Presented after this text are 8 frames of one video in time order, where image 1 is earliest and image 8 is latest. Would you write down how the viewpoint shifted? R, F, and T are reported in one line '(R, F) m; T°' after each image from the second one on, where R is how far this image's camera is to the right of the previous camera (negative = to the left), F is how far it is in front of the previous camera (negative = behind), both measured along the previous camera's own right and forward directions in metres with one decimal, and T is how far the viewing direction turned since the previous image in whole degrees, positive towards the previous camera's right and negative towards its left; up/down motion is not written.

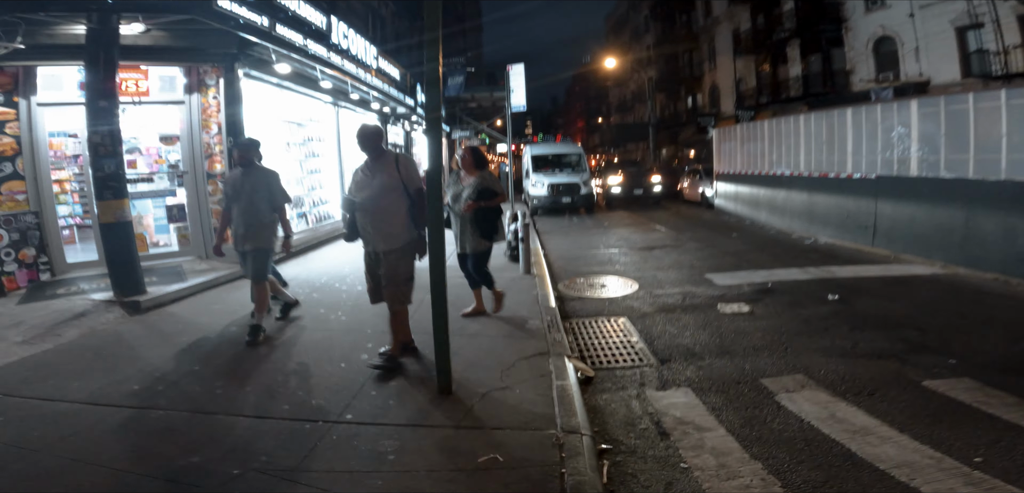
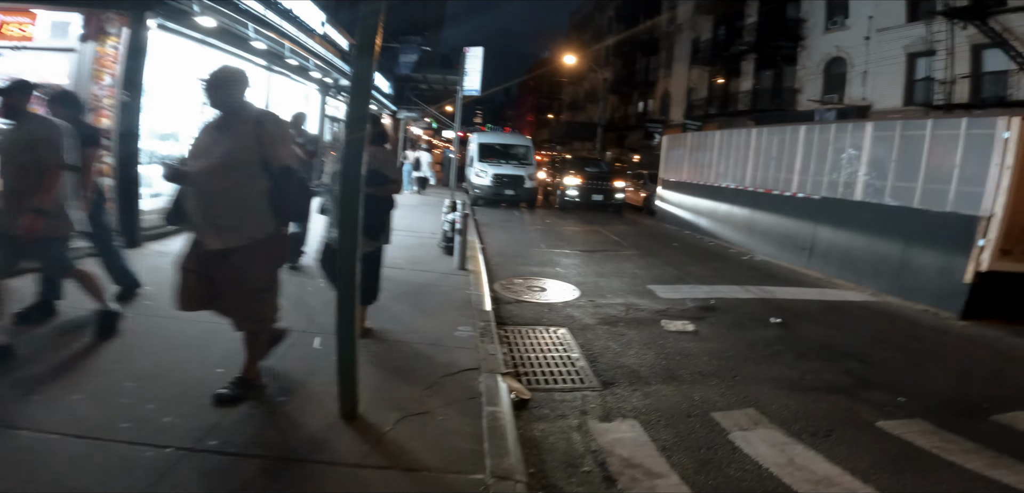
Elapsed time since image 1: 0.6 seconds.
(0.0, +0.8) m; +6°
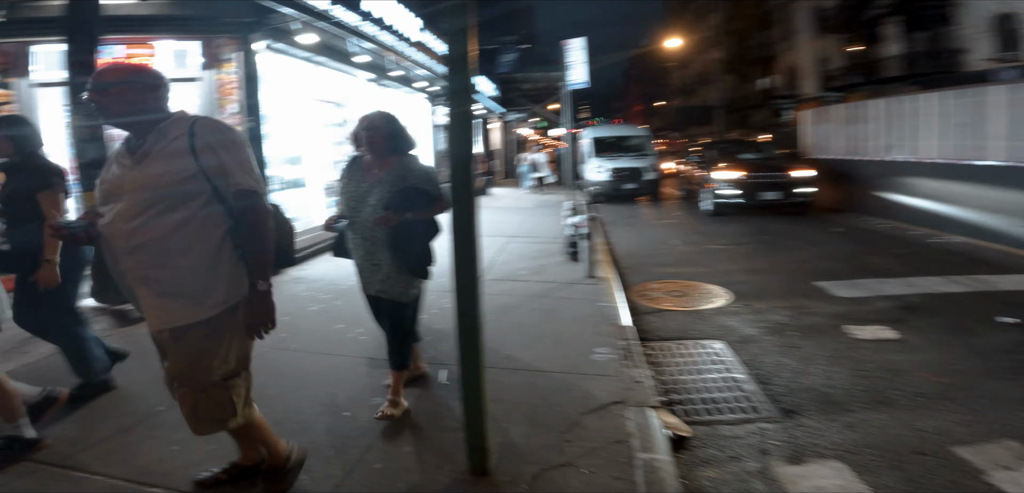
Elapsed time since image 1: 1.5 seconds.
(-0.1, +0.9) m; -11°
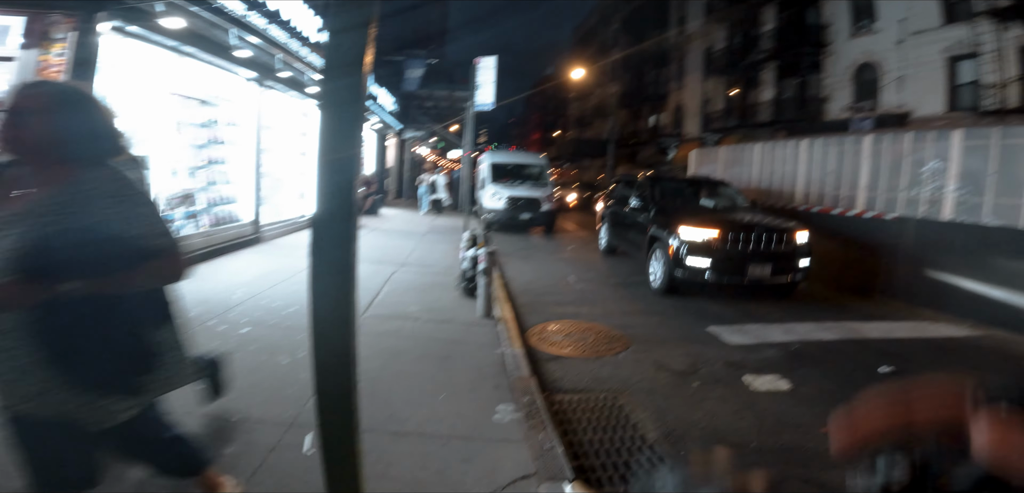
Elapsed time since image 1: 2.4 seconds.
(-0.1, +0.7) m; +10°
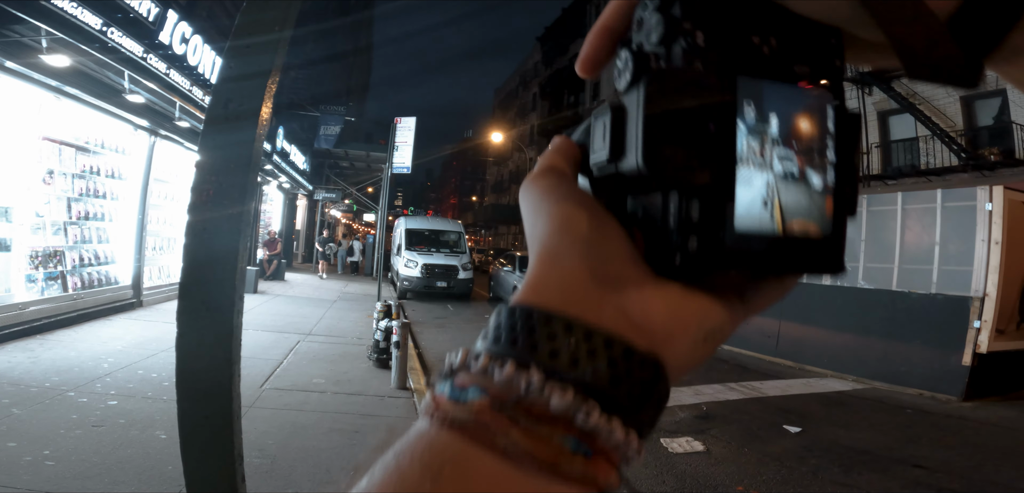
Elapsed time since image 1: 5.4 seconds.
(0.0, +0.1) m; +7°
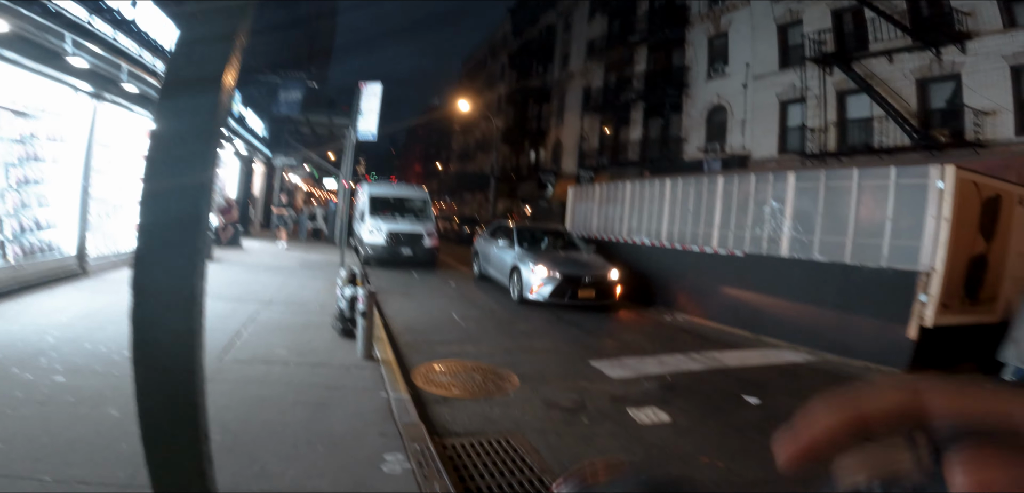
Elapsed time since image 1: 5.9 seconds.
(-0.1, +0.1) m; +3°
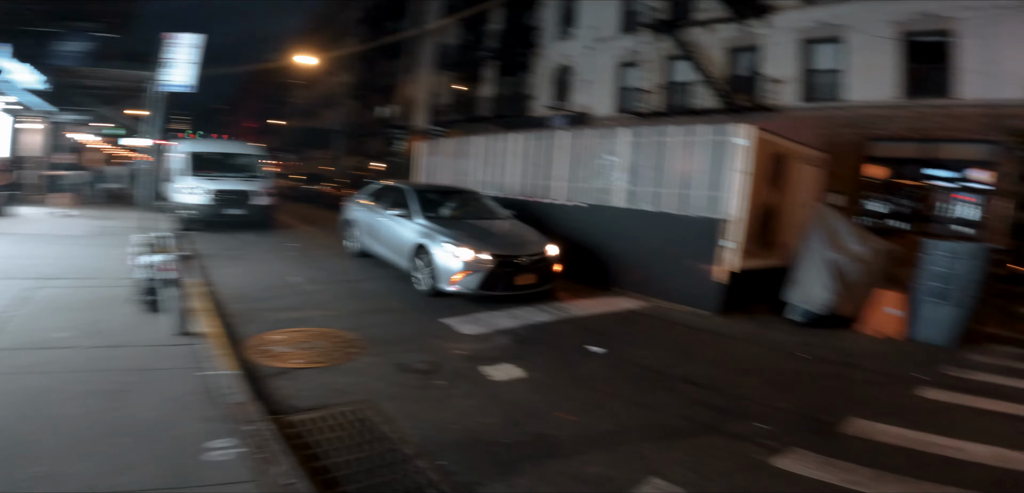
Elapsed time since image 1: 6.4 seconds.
(+0.1, +0.4) m; +12°
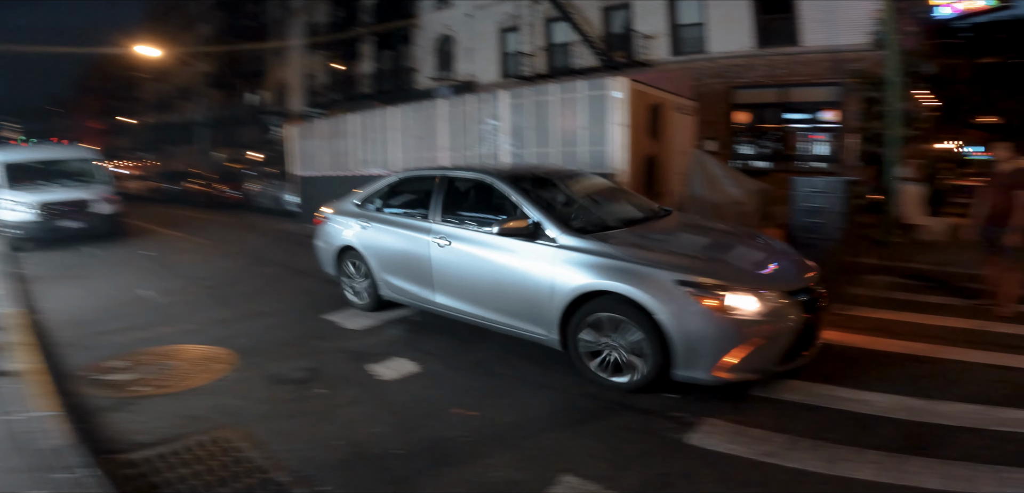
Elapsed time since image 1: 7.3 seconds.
(+0.2, +0.5) m; +8°
